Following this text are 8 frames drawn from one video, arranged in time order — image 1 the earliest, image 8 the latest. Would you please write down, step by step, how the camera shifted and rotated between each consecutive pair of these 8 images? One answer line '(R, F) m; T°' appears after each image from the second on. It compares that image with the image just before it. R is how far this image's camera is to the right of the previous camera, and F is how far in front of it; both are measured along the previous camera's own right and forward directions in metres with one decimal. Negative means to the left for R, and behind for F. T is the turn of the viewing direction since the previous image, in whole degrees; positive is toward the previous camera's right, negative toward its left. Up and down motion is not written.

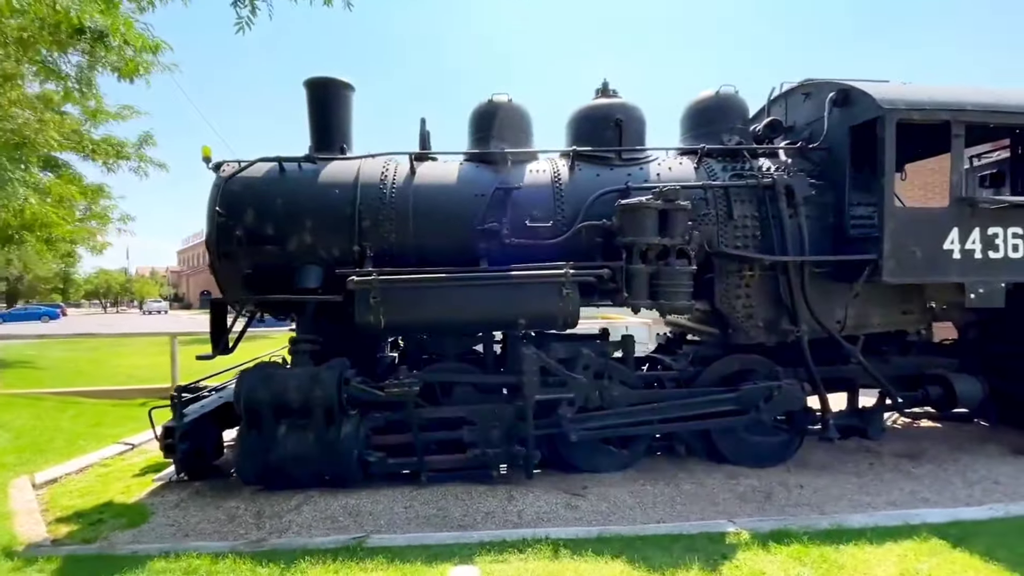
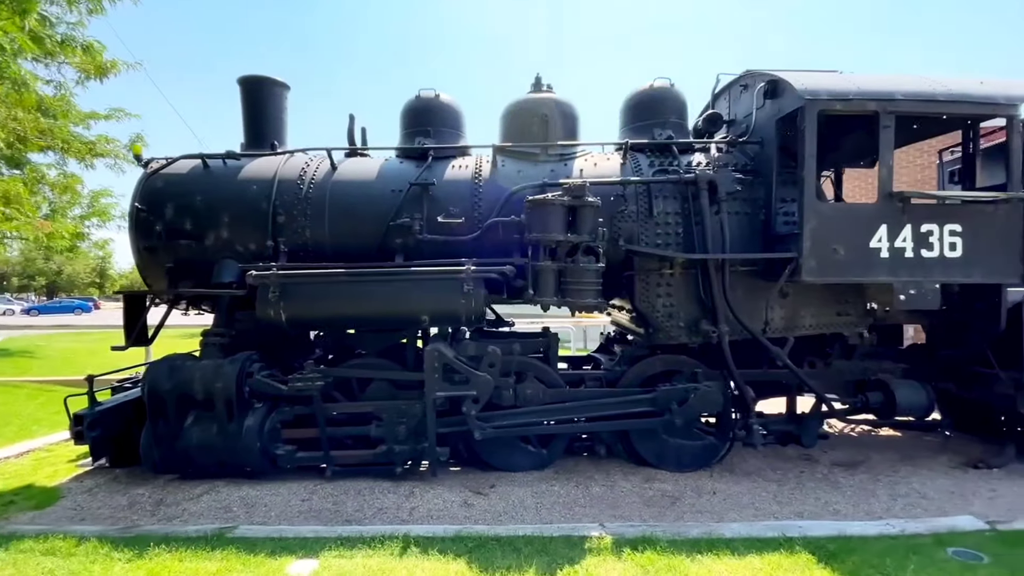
(+1.3, +0.1) m; -3°
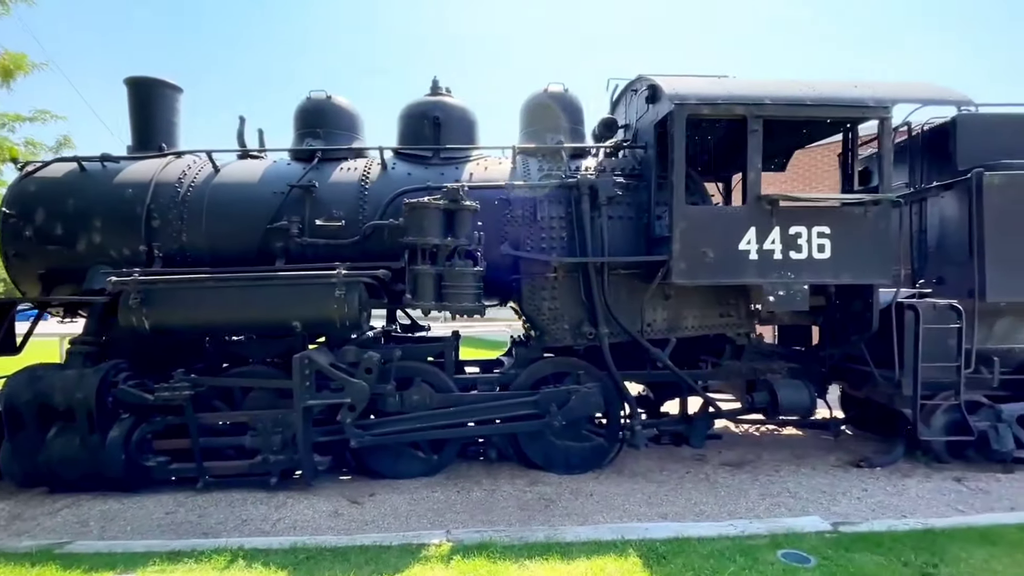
(+1.2, 0.0) m; +2°
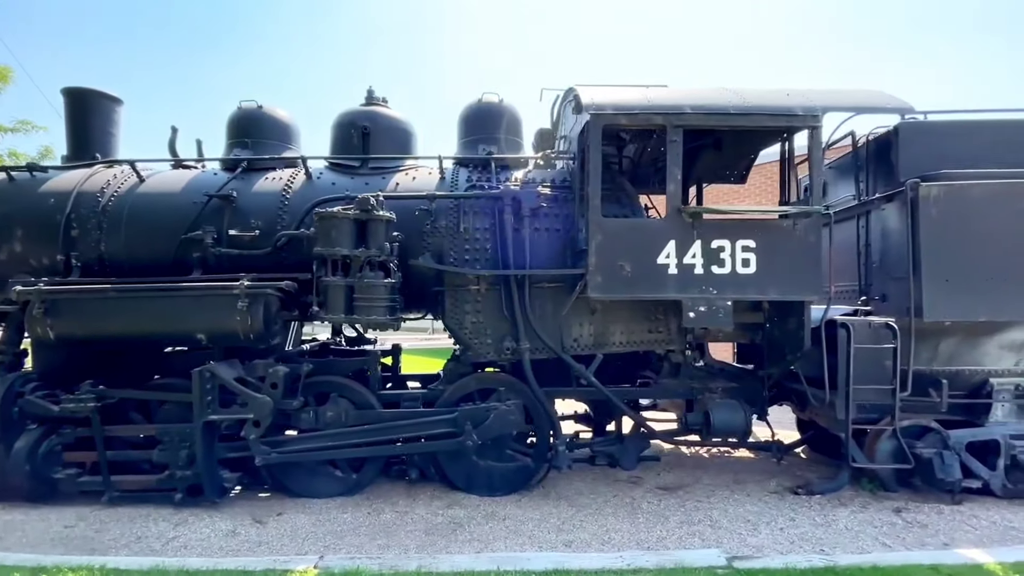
(+1.1, +0.2) m; -2°
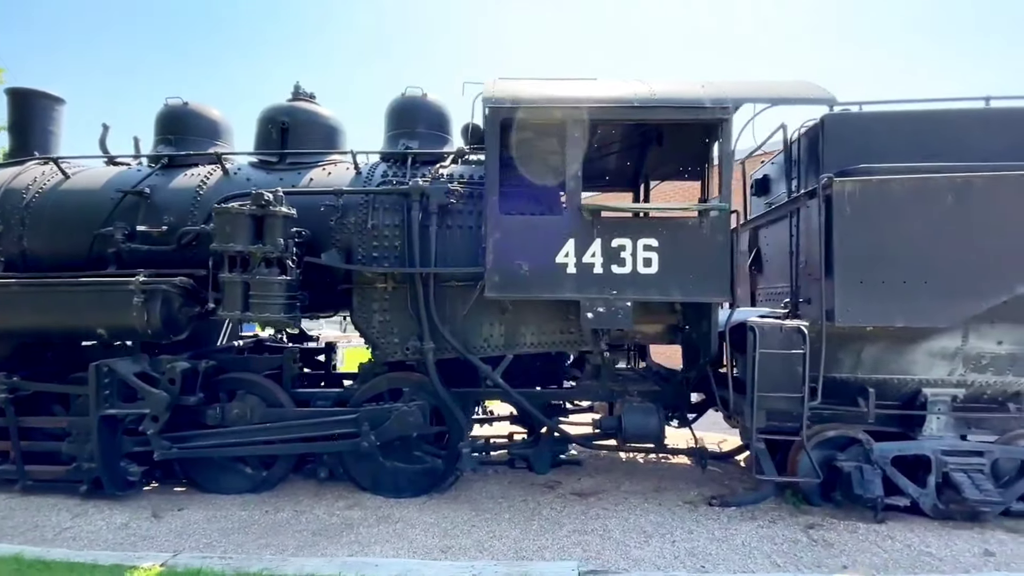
(+1.3, +0.2) m; -3°
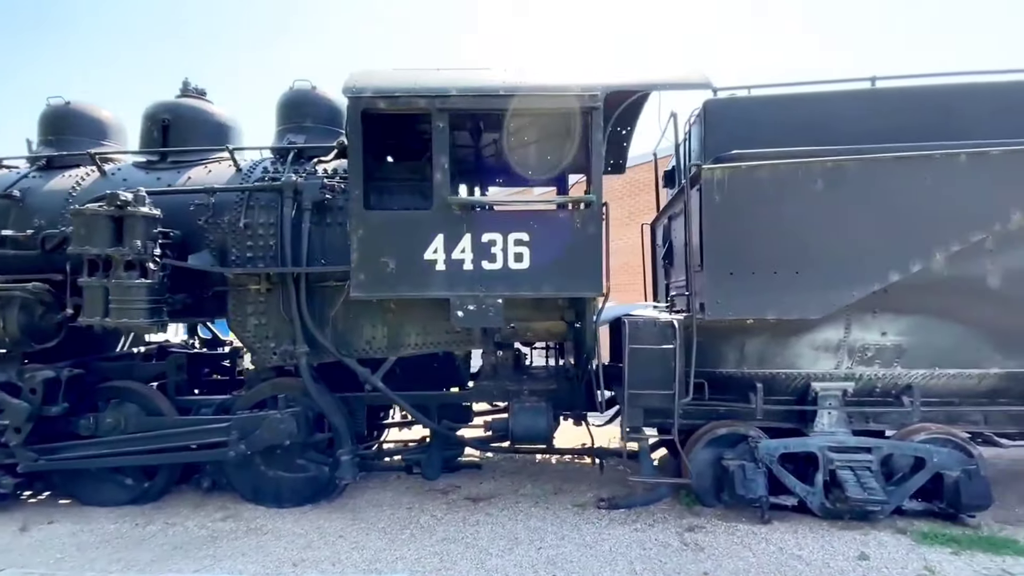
(+1.3, +0.2) m; 0°
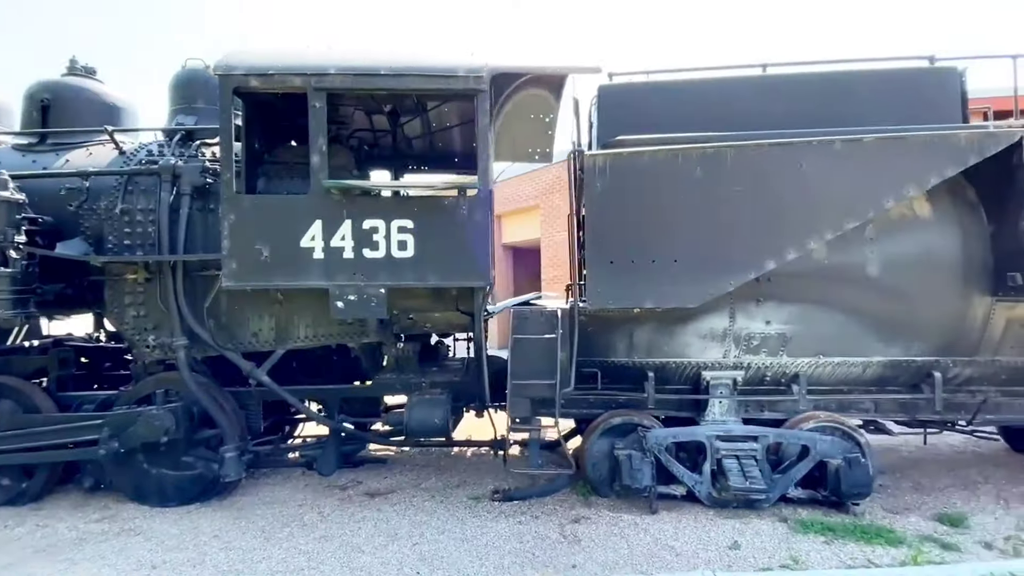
(+0.9, +0.1) m; +2°
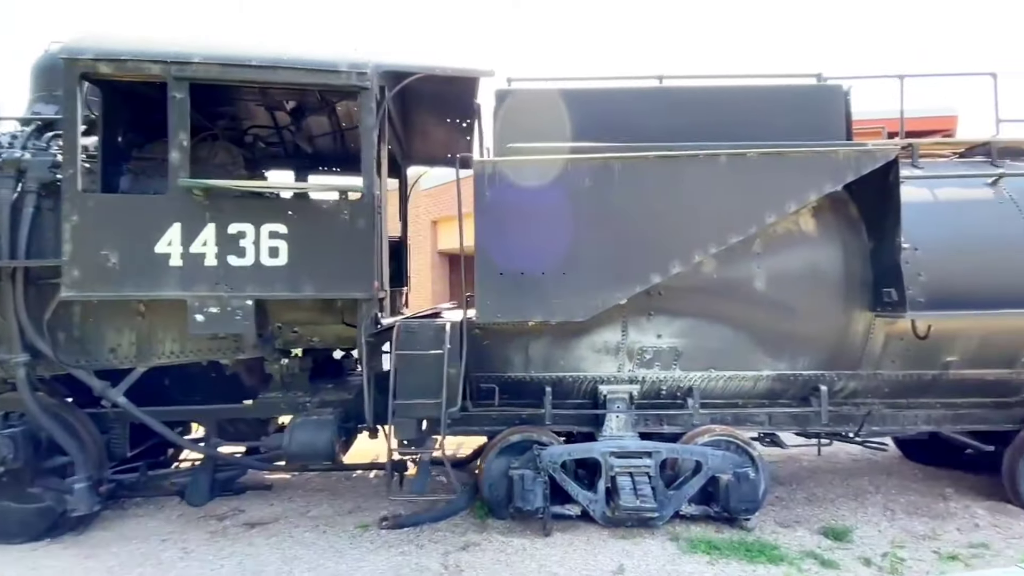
(+0.6, +0.2) m; +5°
